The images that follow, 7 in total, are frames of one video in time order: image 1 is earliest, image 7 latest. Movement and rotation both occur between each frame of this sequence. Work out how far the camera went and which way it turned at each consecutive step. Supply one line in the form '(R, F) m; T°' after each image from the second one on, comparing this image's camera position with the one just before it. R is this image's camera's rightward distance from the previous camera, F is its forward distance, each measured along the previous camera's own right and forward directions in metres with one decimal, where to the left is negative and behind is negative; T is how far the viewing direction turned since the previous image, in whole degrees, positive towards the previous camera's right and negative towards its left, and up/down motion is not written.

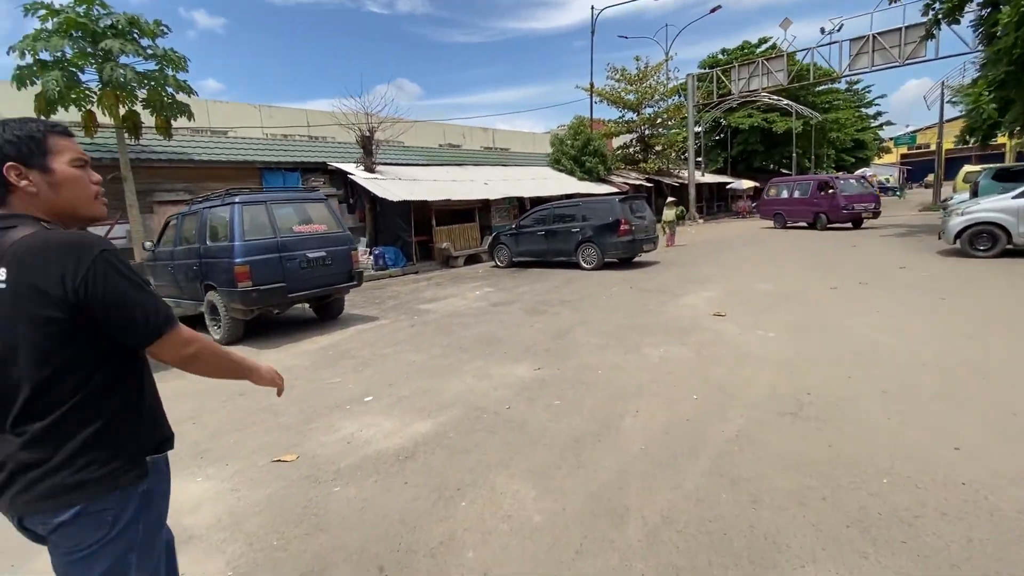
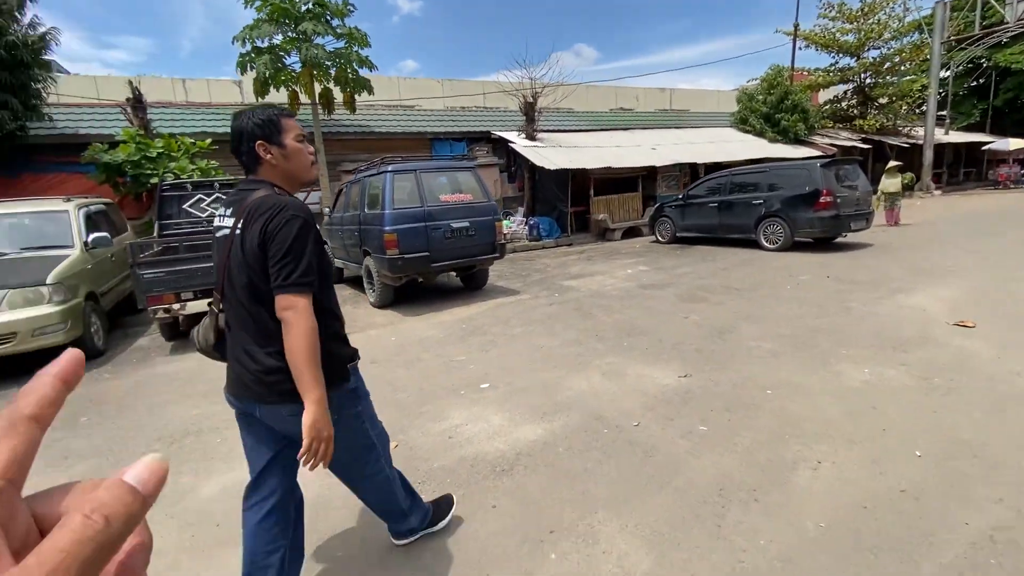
(+0.2, +0.8) m; -19°
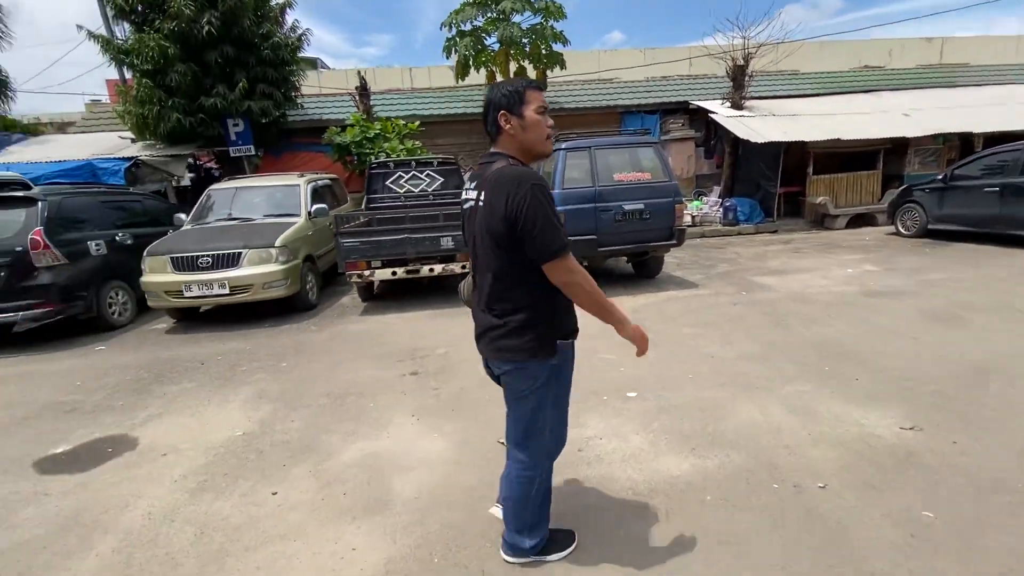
(+0.2, +0.5) m; -21°
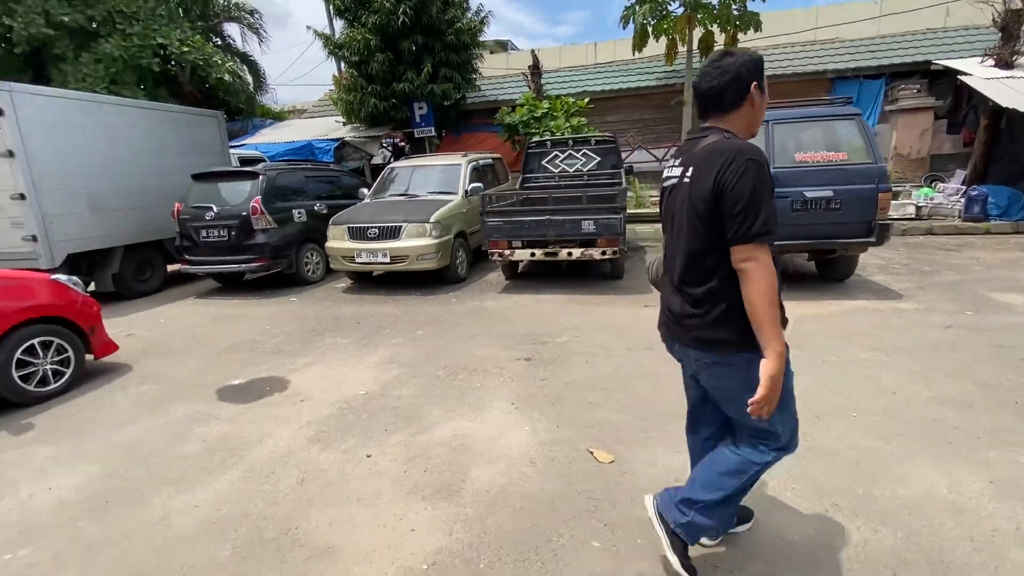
(+0.4, +0.3) m; -20°
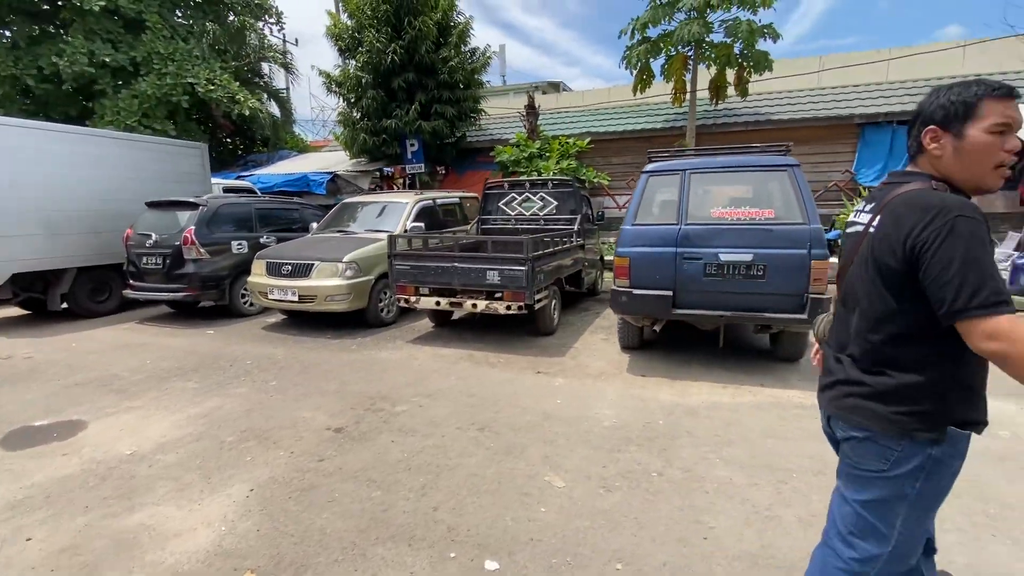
(+2.1, +0.7) m; -8°
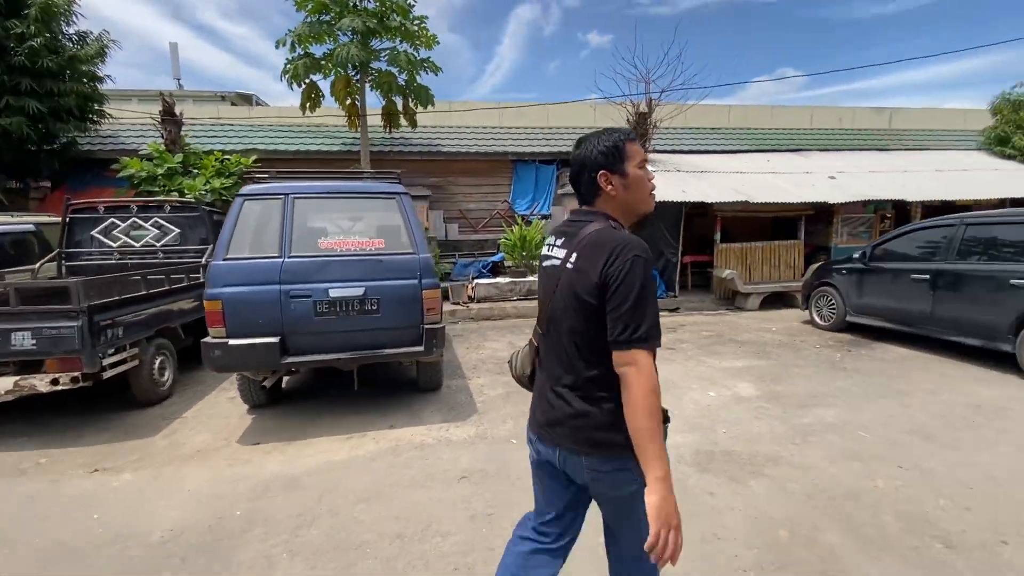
(+1.3, +0.4) m; +30°
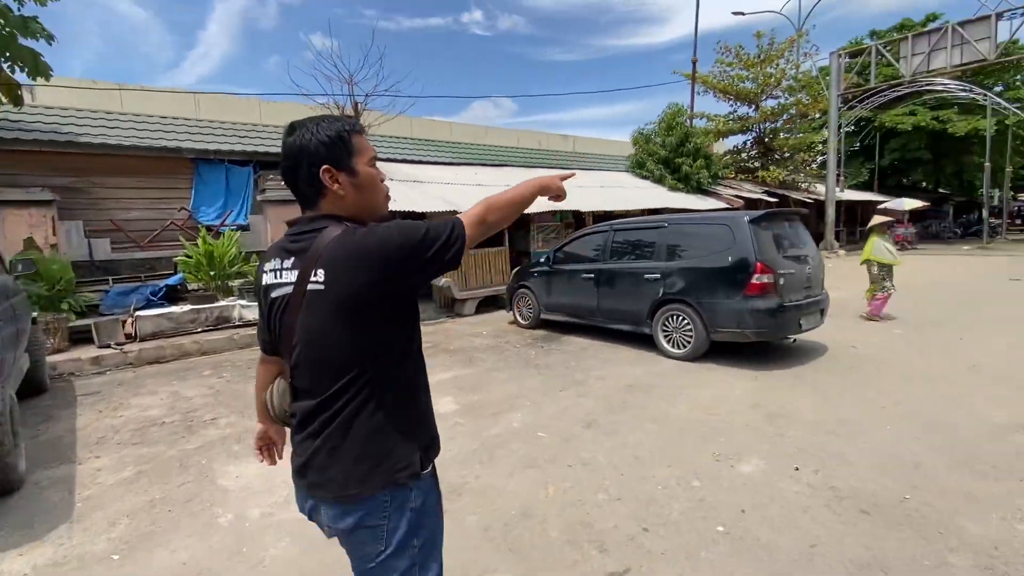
(+0.8, +0.5) m; +28°
